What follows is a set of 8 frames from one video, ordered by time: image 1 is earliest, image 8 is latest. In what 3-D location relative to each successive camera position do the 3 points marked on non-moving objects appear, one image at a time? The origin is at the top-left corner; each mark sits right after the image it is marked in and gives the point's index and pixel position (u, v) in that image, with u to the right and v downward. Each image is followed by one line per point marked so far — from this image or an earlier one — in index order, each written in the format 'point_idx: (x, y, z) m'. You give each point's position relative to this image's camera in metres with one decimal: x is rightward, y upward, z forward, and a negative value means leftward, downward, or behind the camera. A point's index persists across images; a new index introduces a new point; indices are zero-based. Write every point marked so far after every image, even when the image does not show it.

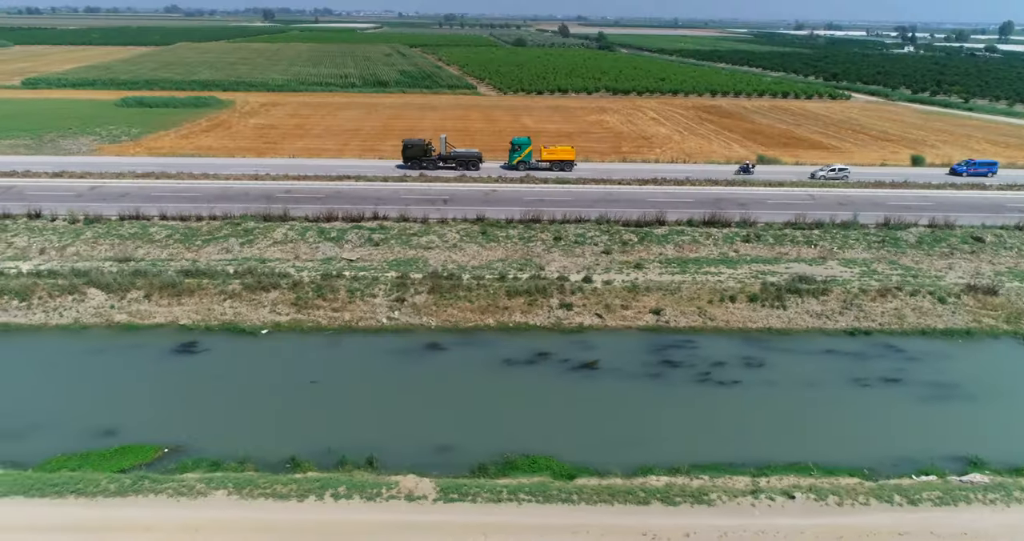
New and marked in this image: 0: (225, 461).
0: (-5.4, -3.6, +14.9) m
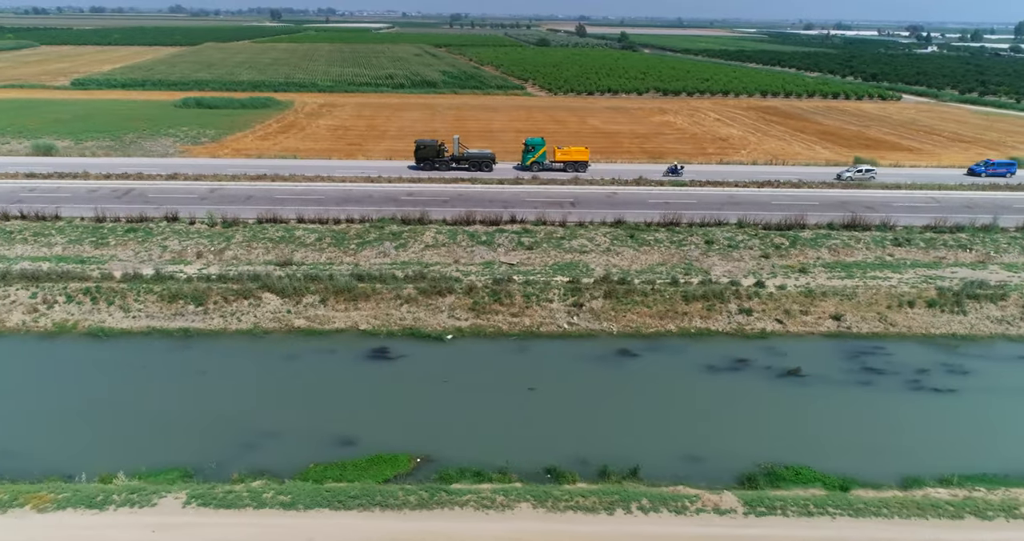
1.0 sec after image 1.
0: (-0.5, -3.7, +14.6) m
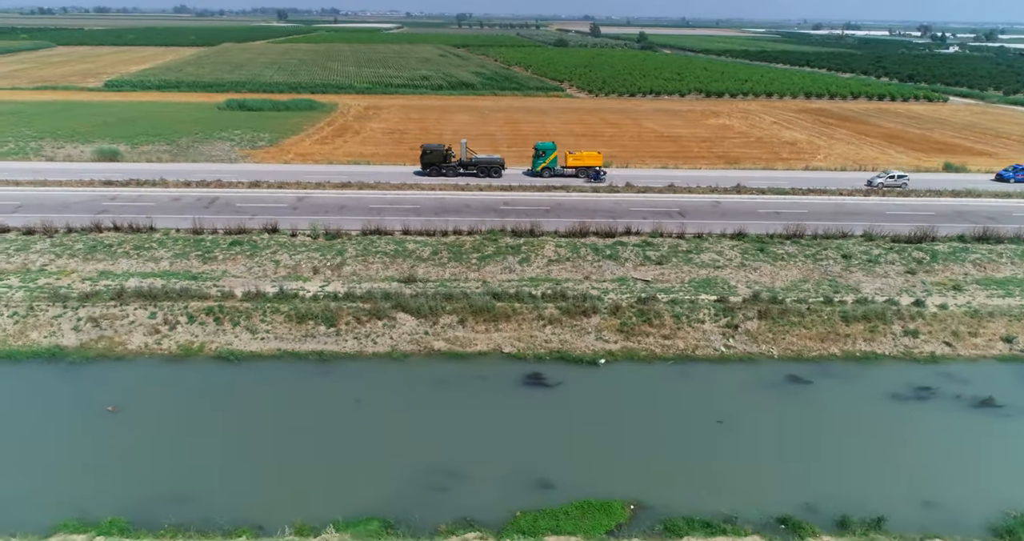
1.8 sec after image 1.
0: (+3.5, -4.2, +13.3) m
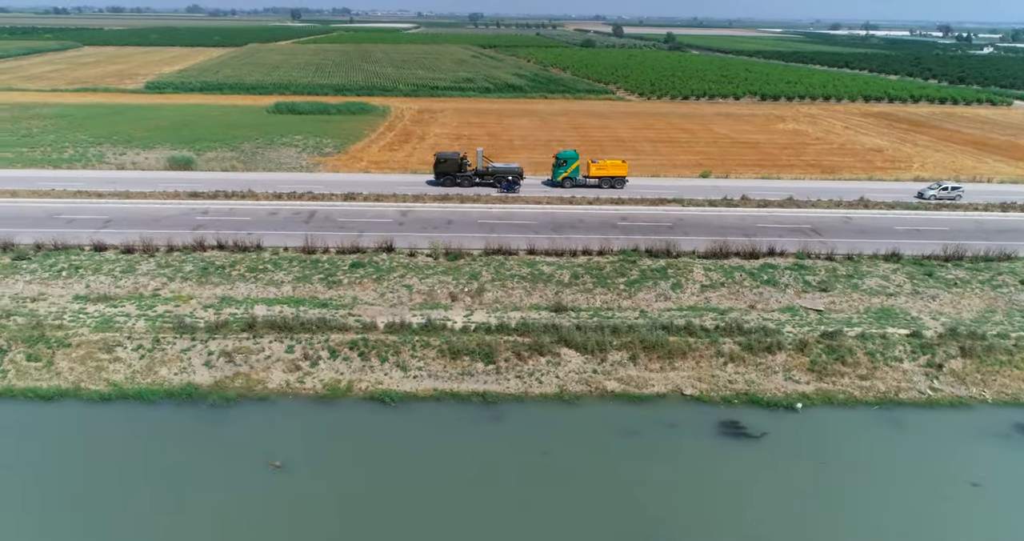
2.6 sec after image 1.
0: (+7.5, -5.0, +11.2) m
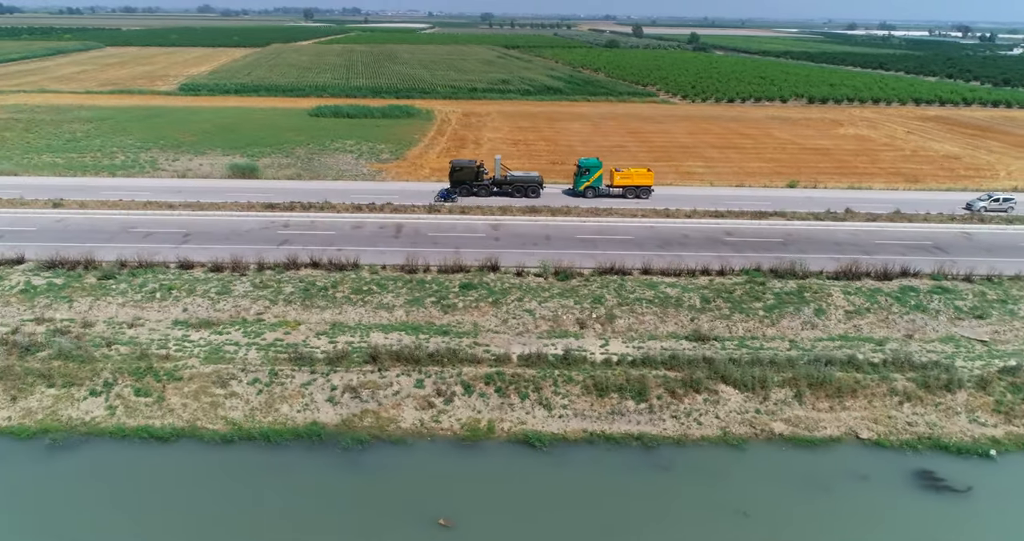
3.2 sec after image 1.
0: (+10.7, -5.6, +9.4) m
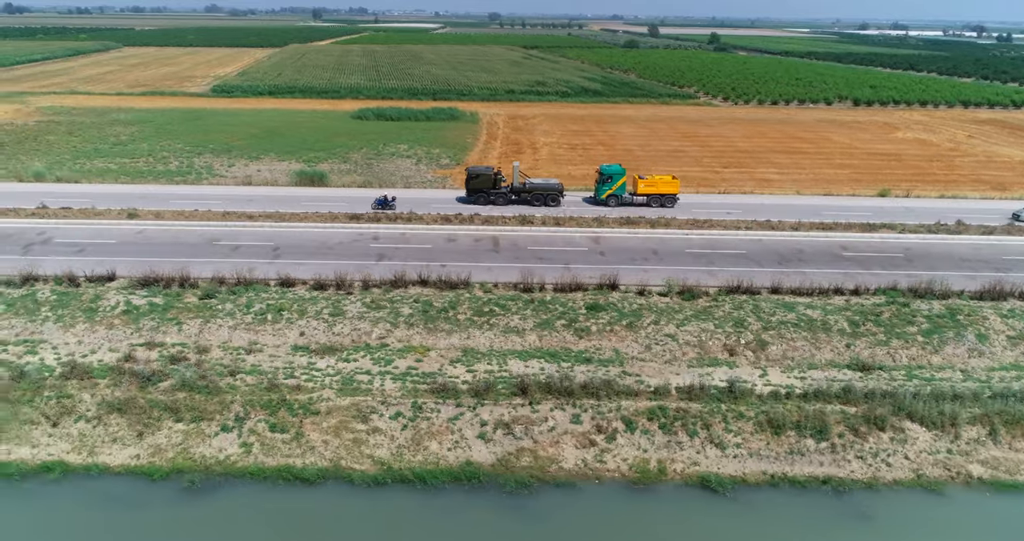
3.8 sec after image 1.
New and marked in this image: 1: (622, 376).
0: (+14.0, -6.2, +8.0) m
1: (+2.4, -2.3, +17.1) m
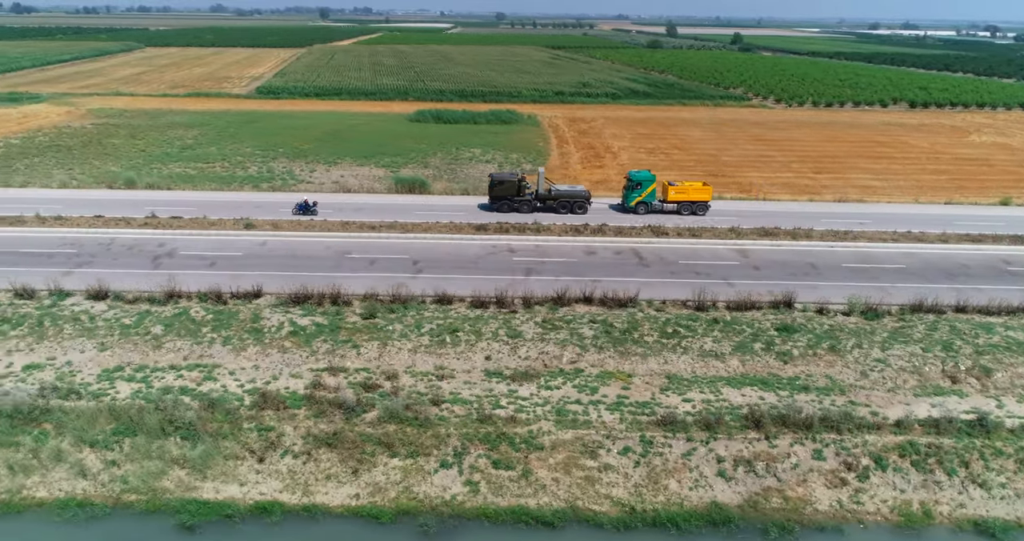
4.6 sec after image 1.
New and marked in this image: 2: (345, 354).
0: (+18.5, -6.7, +6.8) m
1: (+6.9, -2.8, +15.9) m
2: (-3.8, -1.9, +17.7) m
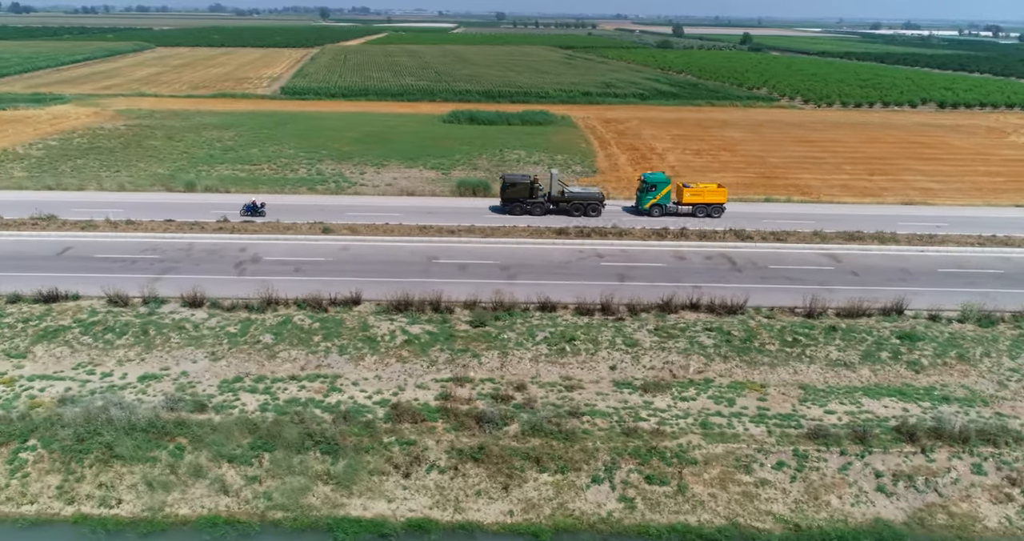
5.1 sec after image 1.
0: (+21.3, -6.8, +6.5) m
1: (+9.7, -2.9, +15.5) m
2: (-1.0, -2.1, +17.2) m
